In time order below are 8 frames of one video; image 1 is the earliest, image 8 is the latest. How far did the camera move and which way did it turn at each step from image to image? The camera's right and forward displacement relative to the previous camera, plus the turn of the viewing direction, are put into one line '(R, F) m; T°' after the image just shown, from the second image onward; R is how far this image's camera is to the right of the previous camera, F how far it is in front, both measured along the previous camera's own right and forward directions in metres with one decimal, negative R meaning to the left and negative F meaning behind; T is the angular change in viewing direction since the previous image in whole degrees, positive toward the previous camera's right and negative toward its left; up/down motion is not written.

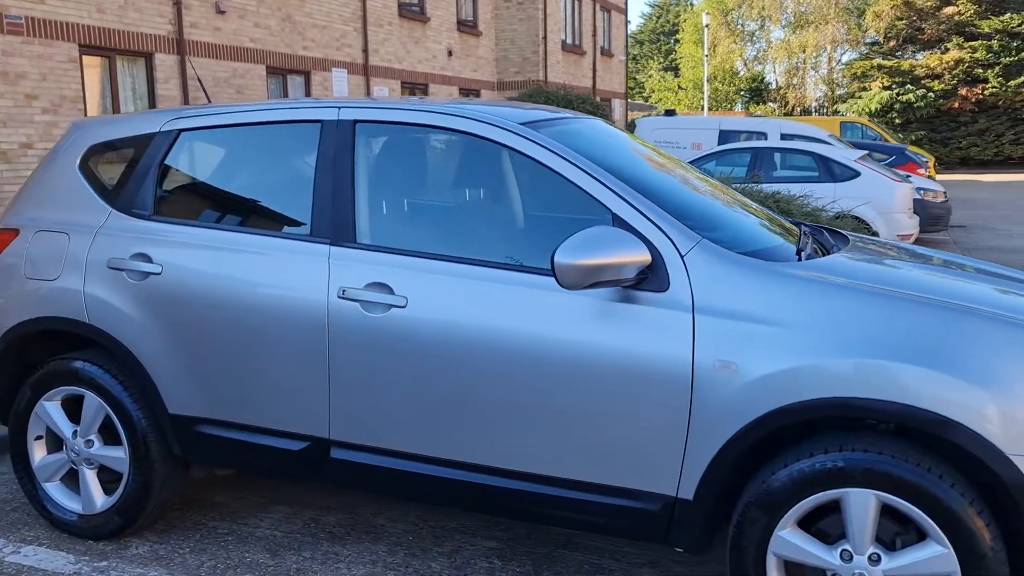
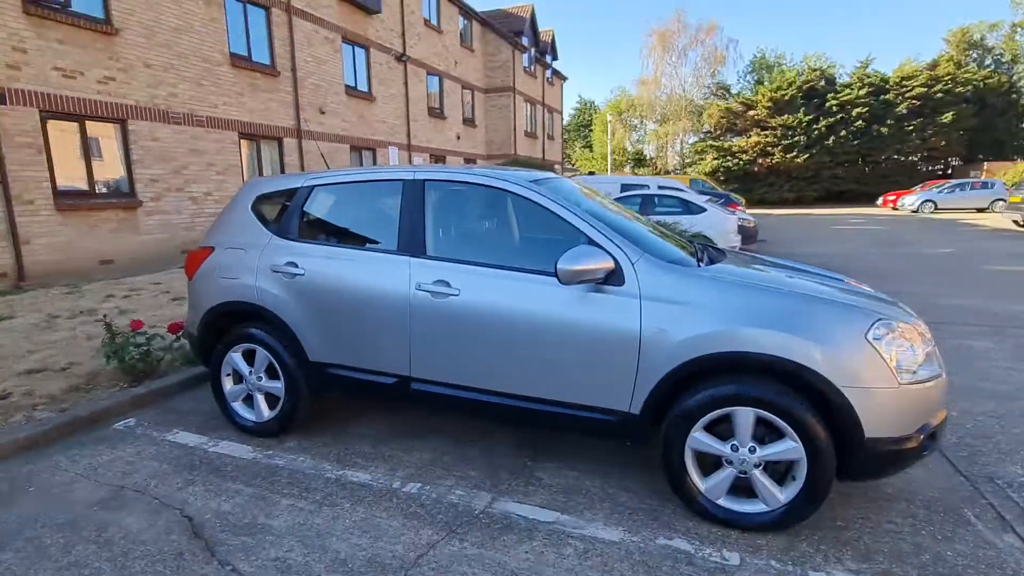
(+0.3, -1.2) m; -7°
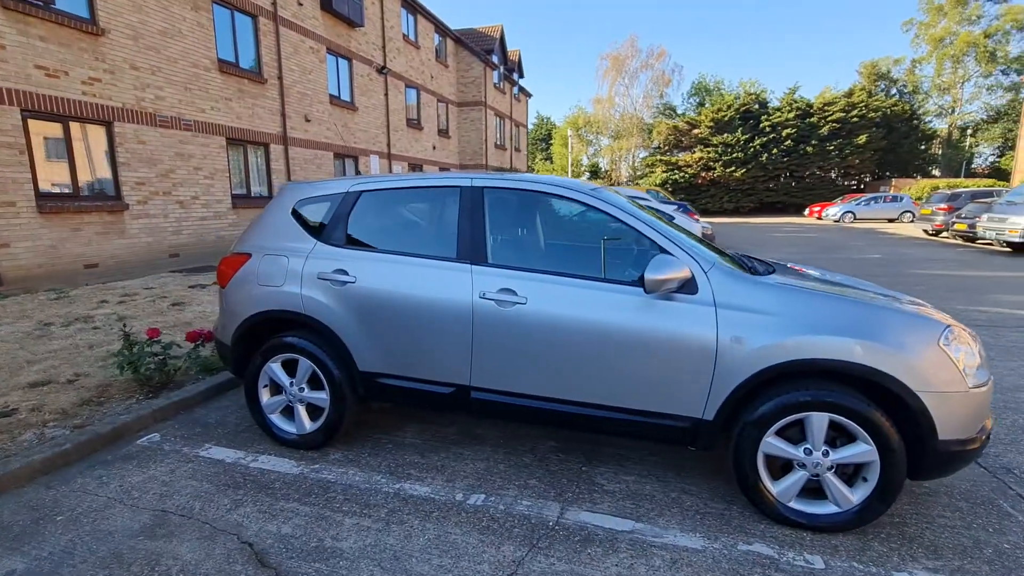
(-0.6, 0.0) m; +4°
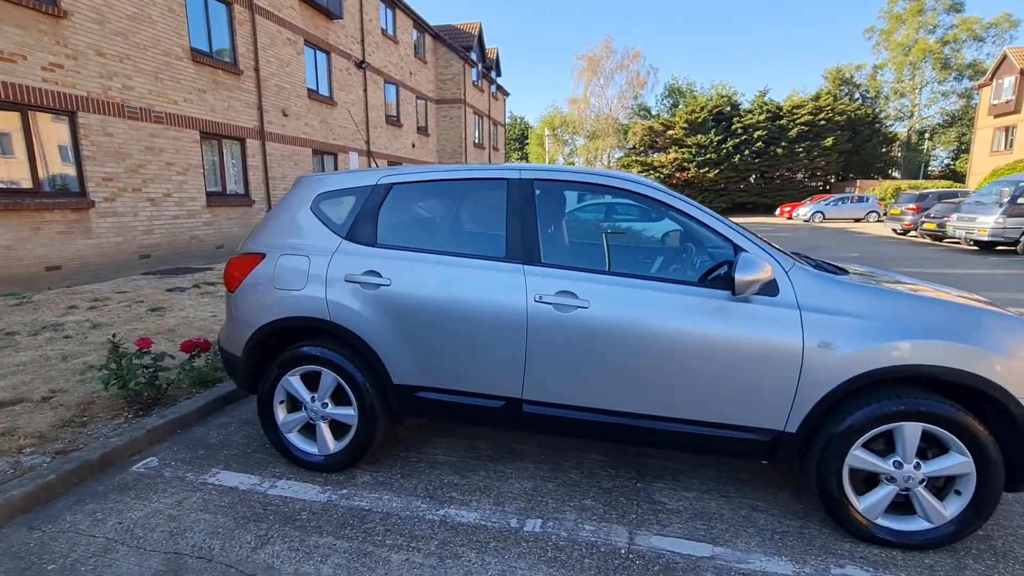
(-0.5, +0.3) m; +3°
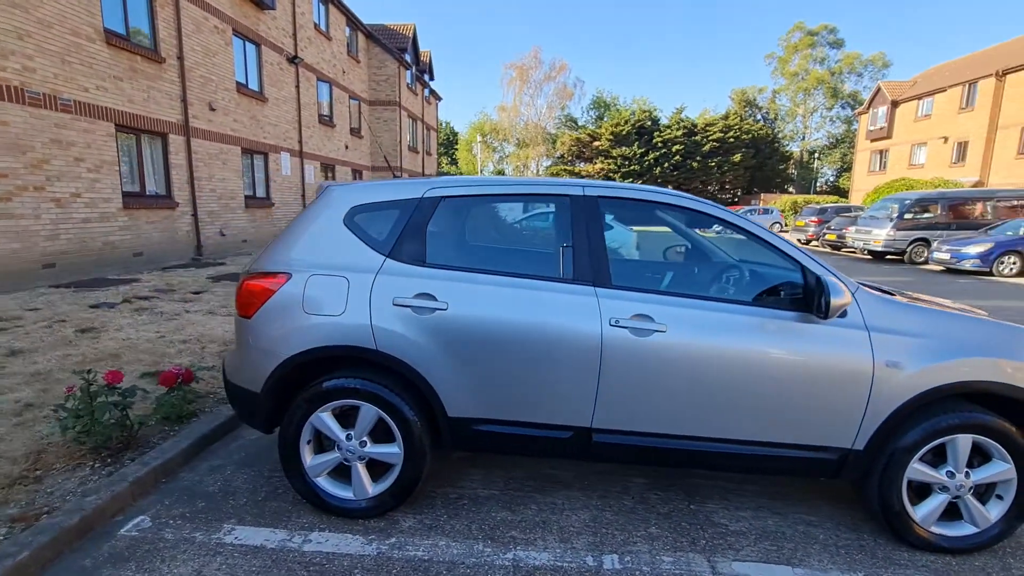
(-0.8, +0.2) m; +9°
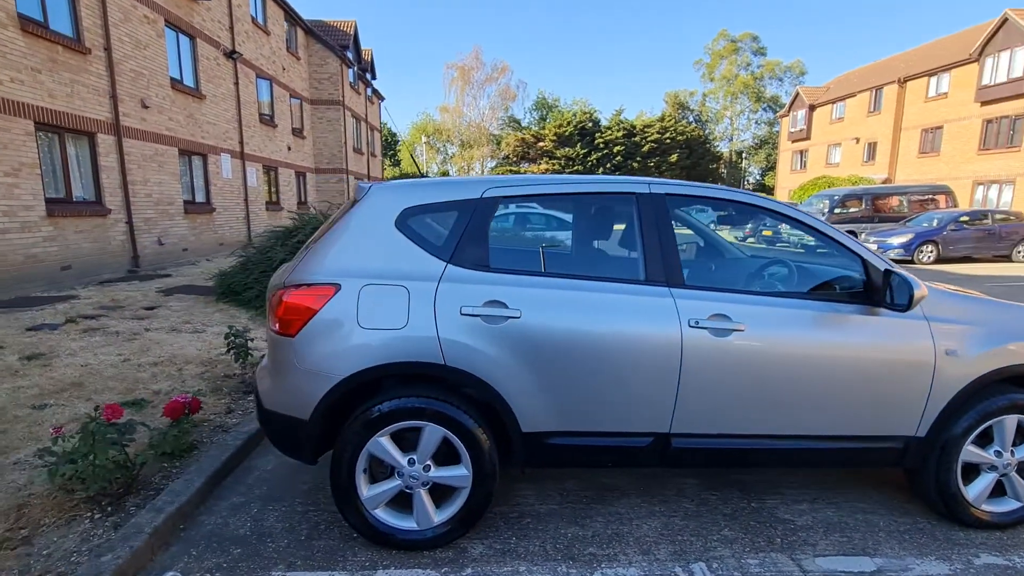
(-0.7, +0.2) m; +7°
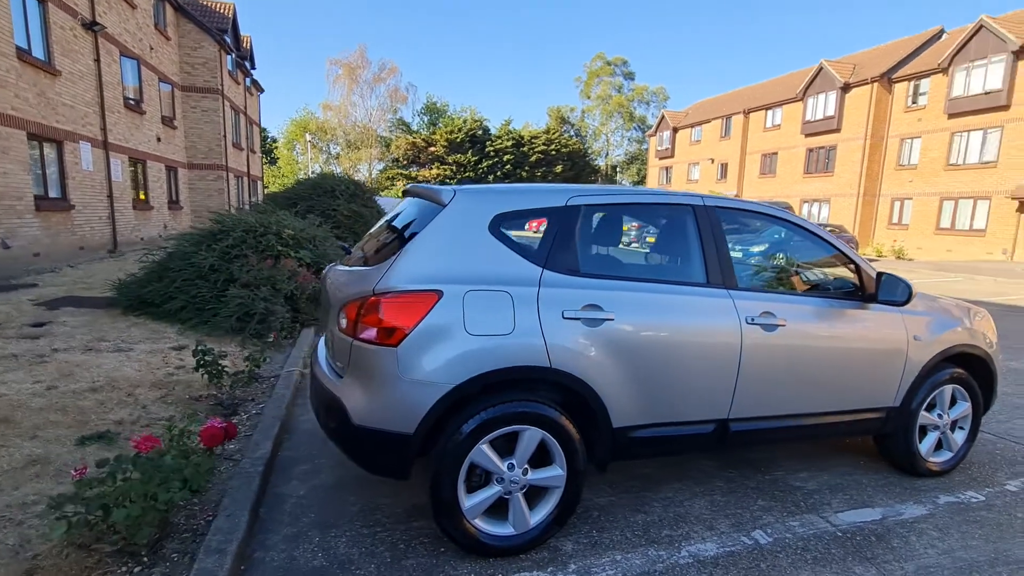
(-1.1, +0.1) m; +14°
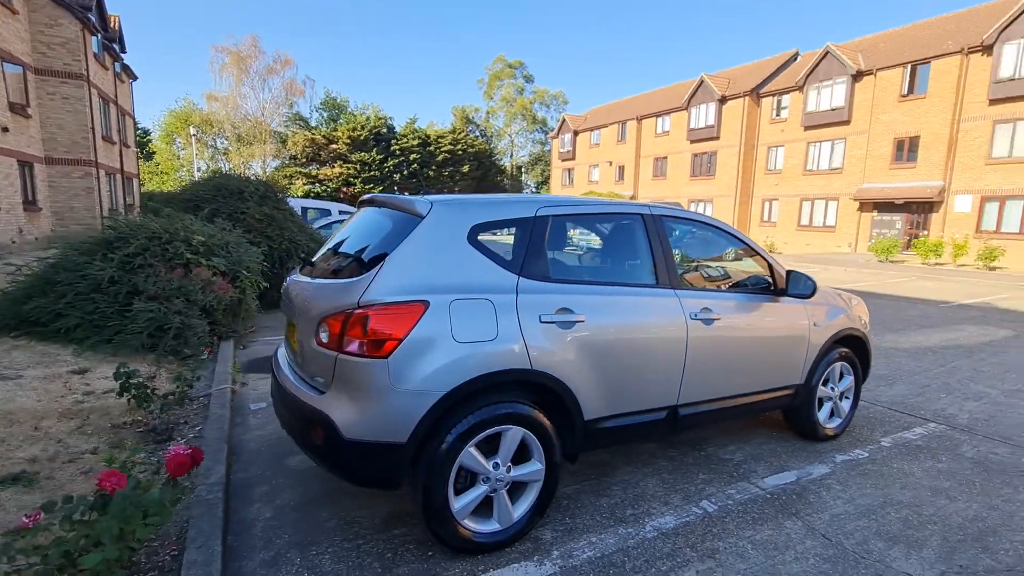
(-0.4, -0.1) m; +11°
